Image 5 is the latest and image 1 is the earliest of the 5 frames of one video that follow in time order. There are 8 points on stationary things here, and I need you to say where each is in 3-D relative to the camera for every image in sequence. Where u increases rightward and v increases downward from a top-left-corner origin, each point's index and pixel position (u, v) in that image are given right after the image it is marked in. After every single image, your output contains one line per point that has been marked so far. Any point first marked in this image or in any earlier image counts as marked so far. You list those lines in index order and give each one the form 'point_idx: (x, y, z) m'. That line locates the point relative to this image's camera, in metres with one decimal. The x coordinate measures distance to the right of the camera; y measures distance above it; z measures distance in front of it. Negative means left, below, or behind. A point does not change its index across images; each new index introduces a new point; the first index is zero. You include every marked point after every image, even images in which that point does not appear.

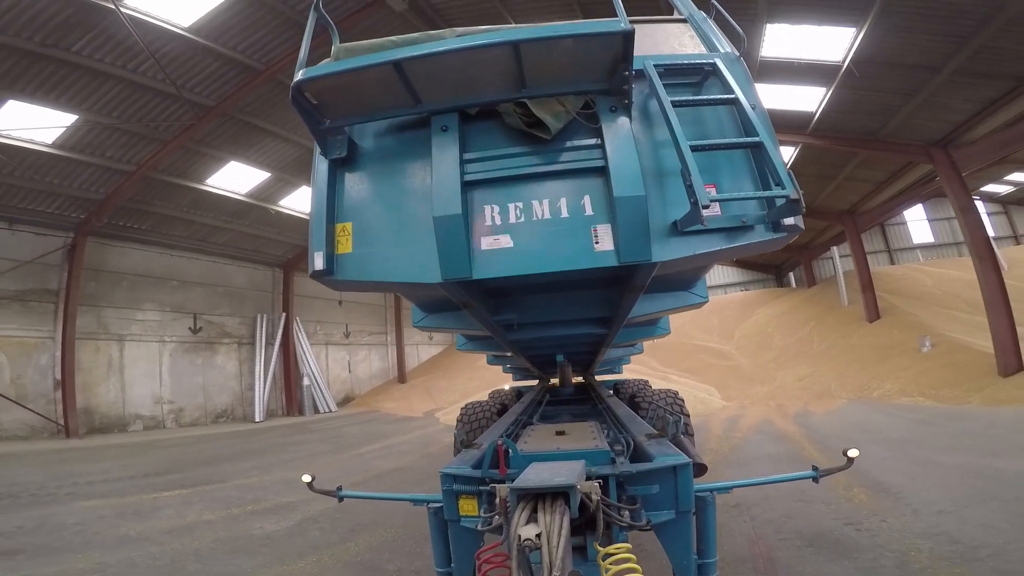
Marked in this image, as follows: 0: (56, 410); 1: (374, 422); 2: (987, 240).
0: (-9.3, -2.5, +10.8) m
1: (-3.5, -3.3, +13.2) m
2: (+6.8, +0.7, +7.6) m
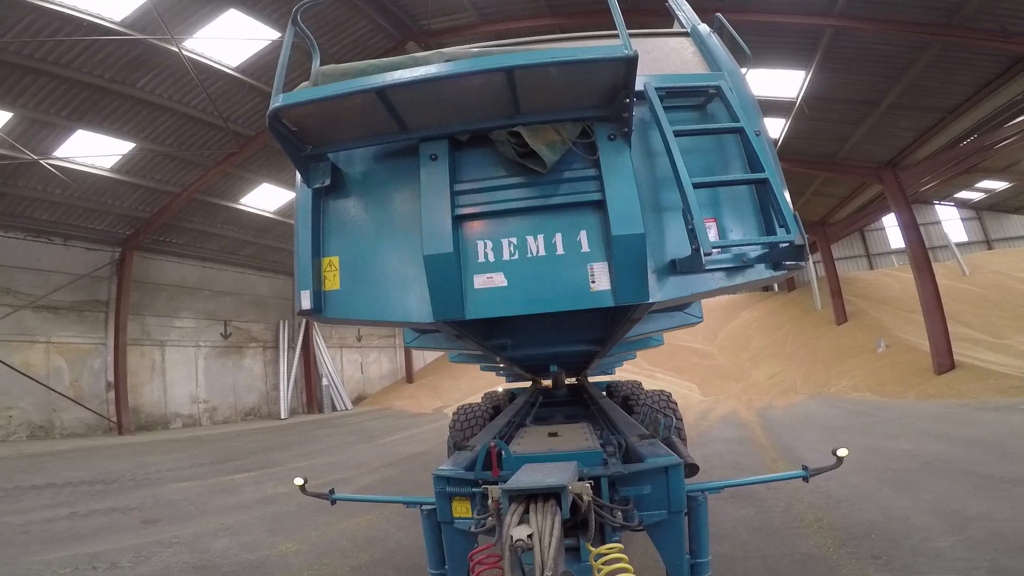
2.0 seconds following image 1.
0: (-9.2, -2.8, +12.1) m
1: (-3.4, -3.5, +14.5) m
2: (+6.9, +0.6, +8.8) m
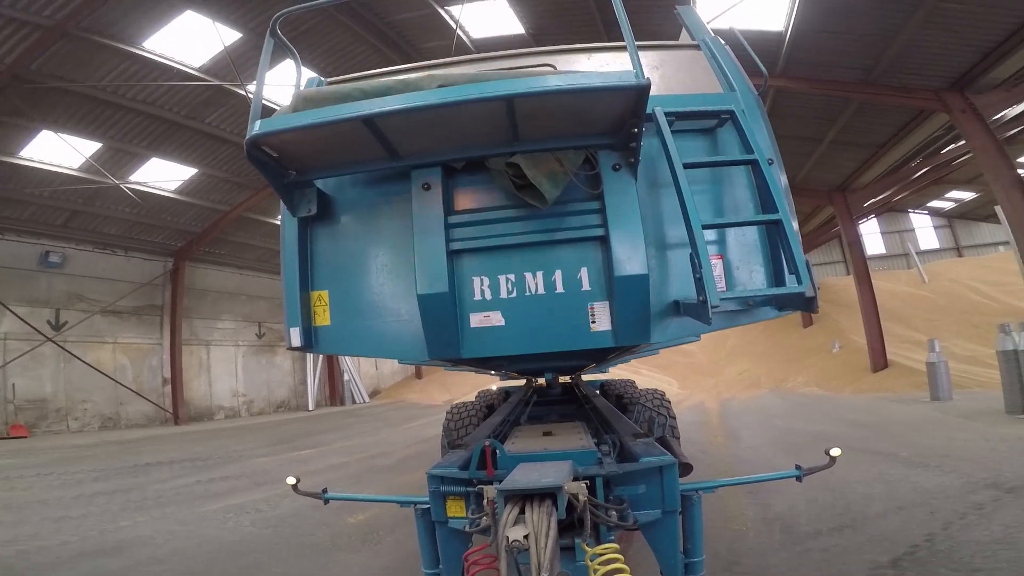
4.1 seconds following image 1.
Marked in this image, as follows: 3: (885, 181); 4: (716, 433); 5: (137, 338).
0: (-9.1, -3.0, +13.8) m
1: (-3.2, -3.7, +16.2) m
2: (+7.0, +0.3, +10.4) m
3: (+7.9, +2.3, +11.3) m
4: (+2.7, -1.9, +7.1) m
5: (-9.6, -1.3, +13.5) m
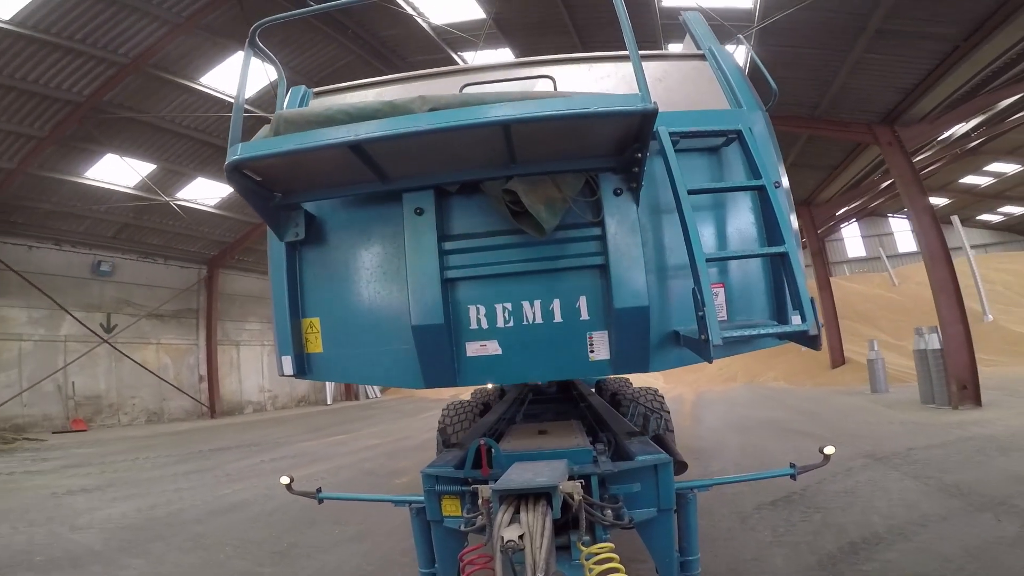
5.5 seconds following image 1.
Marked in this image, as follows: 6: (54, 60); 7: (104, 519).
0: (-9.0, -3.1, +15.3) m
1: (-3.1, -3.8, +17.6) m
2: (+7.1, +0.2, +11.9) m
3: (+8.0, +2.2, +12.7) m
4: (+2.8, -2.1, +8.5) m
5: (-9.5, -1.5, +15.0) m
6: (-7.5, +3.9, +8.8) m
7: (-3.6, -2.1, +4.6) m
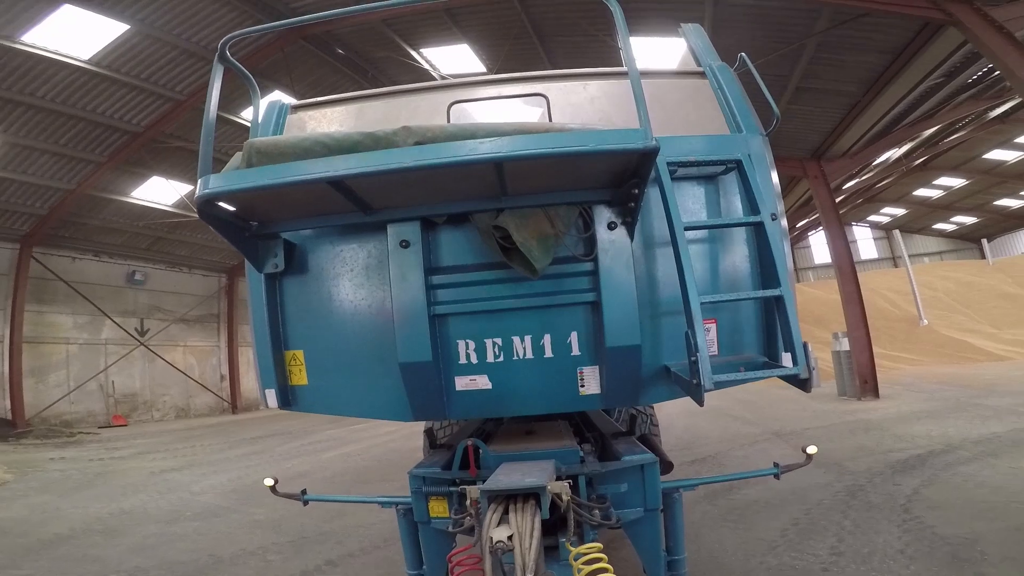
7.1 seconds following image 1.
0: (-9.2, -3.3, +16.9) m
1: (-3.4, -4.0, +19.3) m
2: (+6.9, 0.0, +13.7) m
3: (+7.8, +1.9, +14.5) m
4: (+2.7, -2.4, +10.2) m
5: (-9.7, -1.7, +16.5) m
6: (-7.7, +3.6, +10.3) m
7: (-3.6, -2.3, +6.3) m
